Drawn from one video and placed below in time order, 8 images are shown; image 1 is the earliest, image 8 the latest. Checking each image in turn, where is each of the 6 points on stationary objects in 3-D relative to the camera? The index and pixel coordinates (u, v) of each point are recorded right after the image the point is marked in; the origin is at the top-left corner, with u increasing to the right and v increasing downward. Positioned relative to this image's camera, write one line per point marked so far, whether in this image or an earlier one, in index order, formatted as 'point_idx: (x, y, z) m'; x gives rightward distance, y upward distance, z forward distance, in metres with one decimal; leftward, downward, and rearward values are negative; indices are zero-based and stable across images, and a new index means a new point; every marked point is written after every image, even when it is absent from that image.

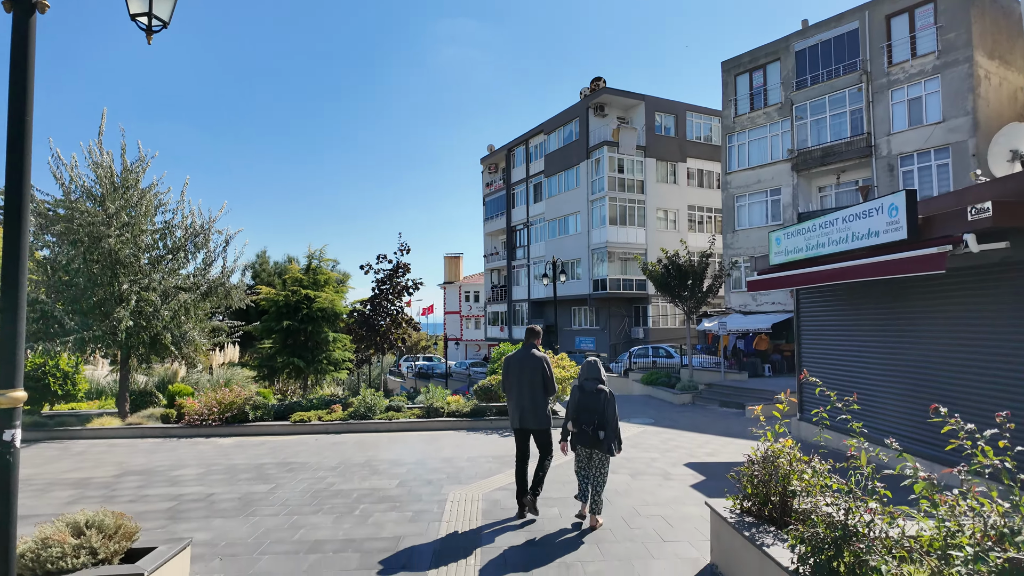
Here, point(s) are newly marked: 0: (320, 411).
0: (-4.3, -2.8, +13.3) m
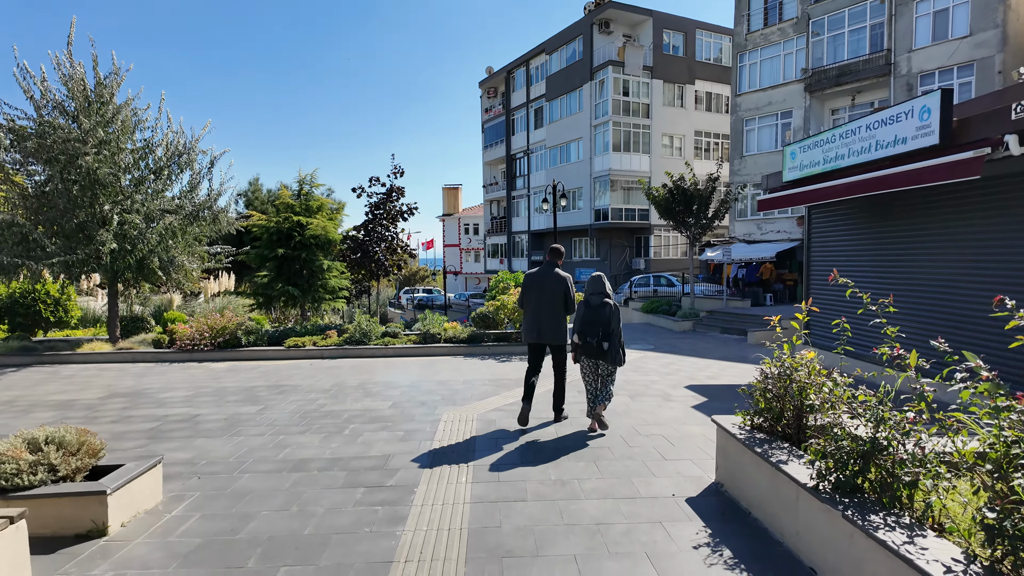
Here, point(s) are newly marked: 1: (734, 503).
0: (-4.4, -1.1, +13.0) m
1: (+1.5, -1.5, +4.1) m
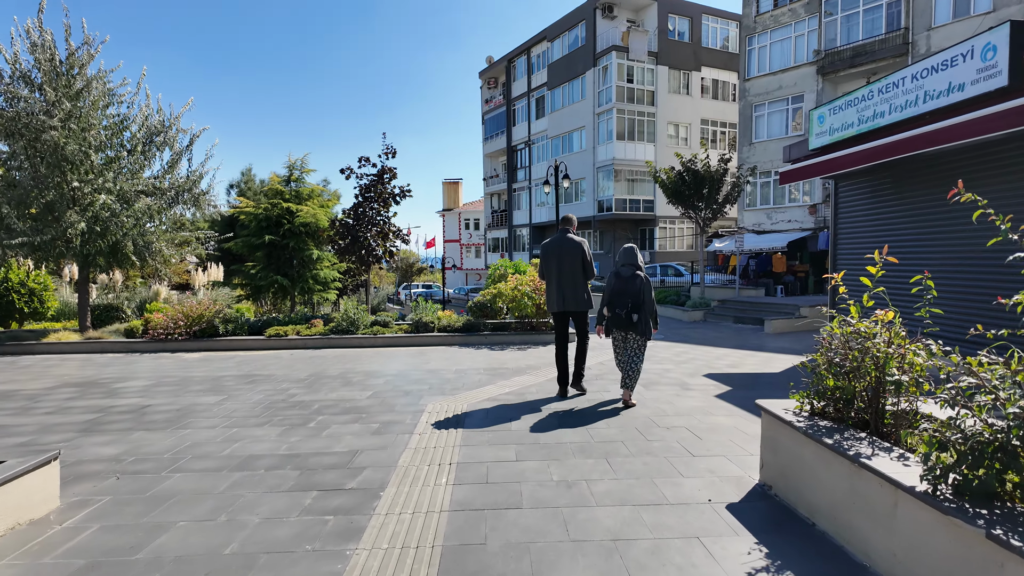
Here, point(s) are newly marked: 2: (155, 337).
0: (-4.4, -0.8, +12.1) m
1: (+1.5, -1.2, +3.2) m
2: (-7.0, -1.0, +11.5) m
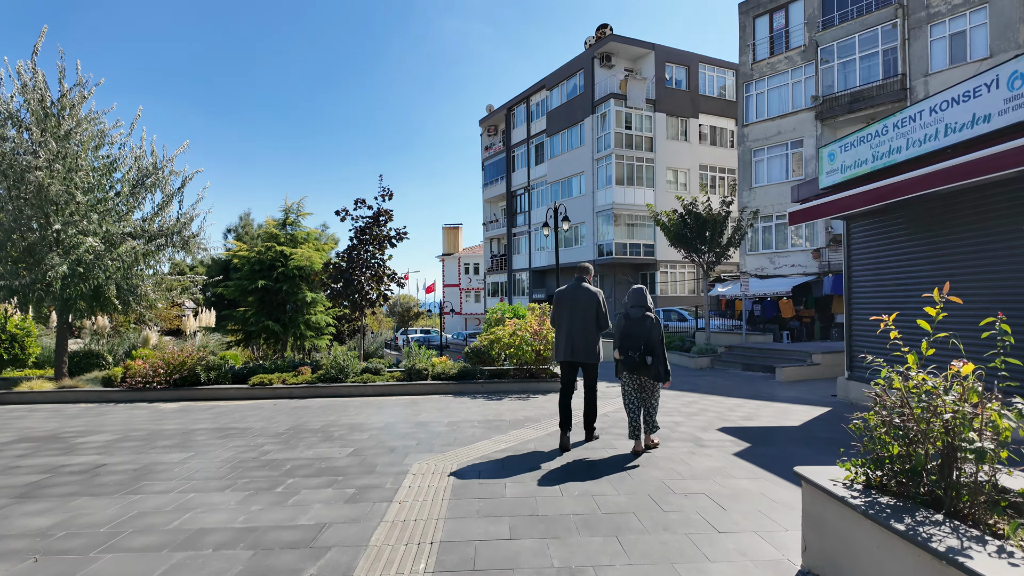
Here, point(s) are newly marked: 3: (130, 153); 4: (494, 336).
0: (-4.5, -1.7, +11.5) m
1: (+1.5, -1.4, +2.6) m
2: (-7.1, -1.8, +10.9) m
3: (-8.5, +3.0, +13.1) m
4: (-0.4, -0.9, +11.7) m
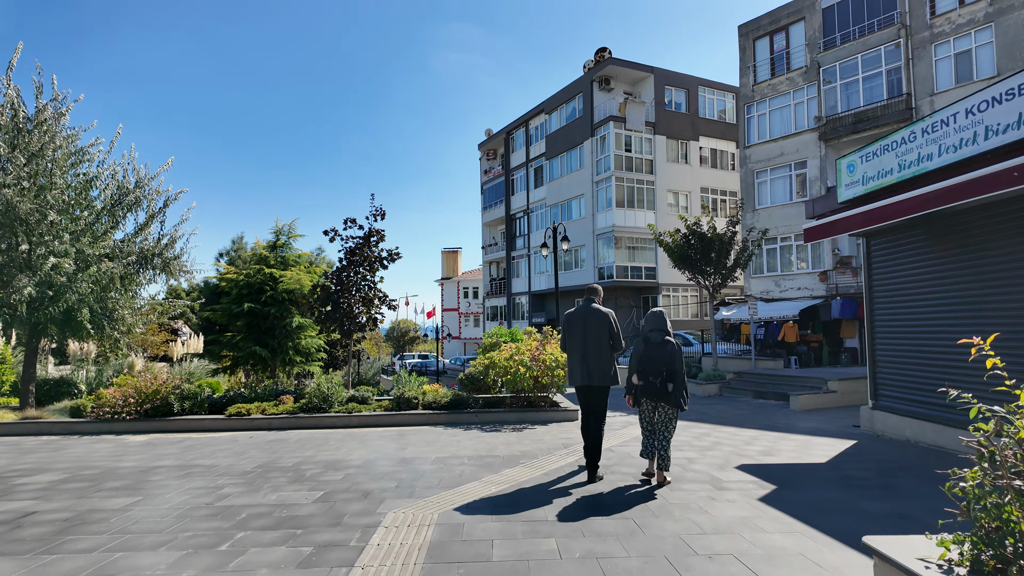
0: (-4.5, -2.1, +10.8) m
1: (+1.4, -1.4, +1.8) m
2: (-7.1, -2.2, +10.2) m
3: (-8.6, +2.5, +12.5) m
4: (-0.4, -1.4, +10.9) m
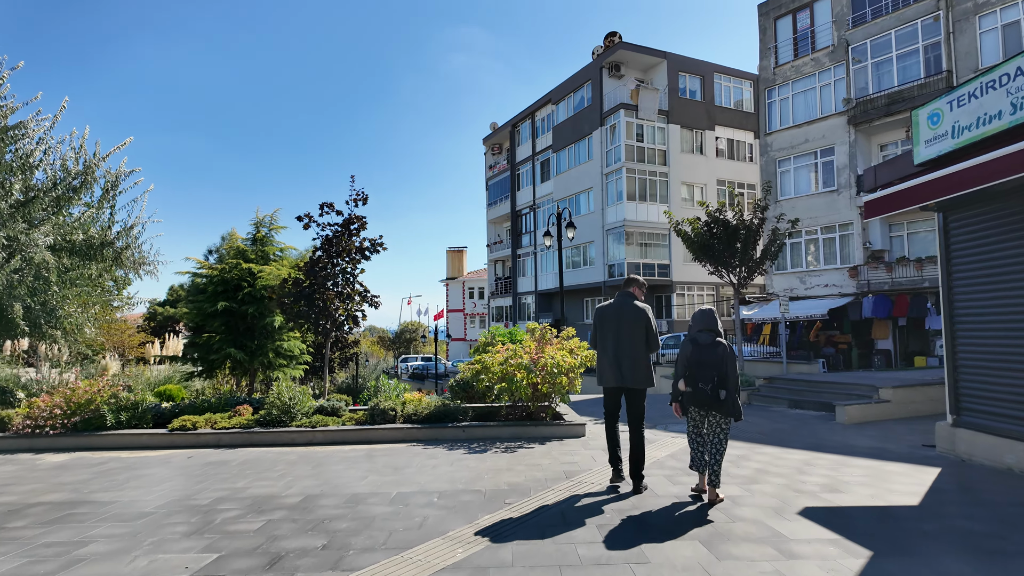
0: (-4.6, -2.0, +9.2) m
1: (+1.2, -1.3, +0.2) m
2: (-7.2, -2.1, +8.7) m
3: (-8.6, +2.6, +11.0) m
4: (-0.5, -1.2, +9.3) m
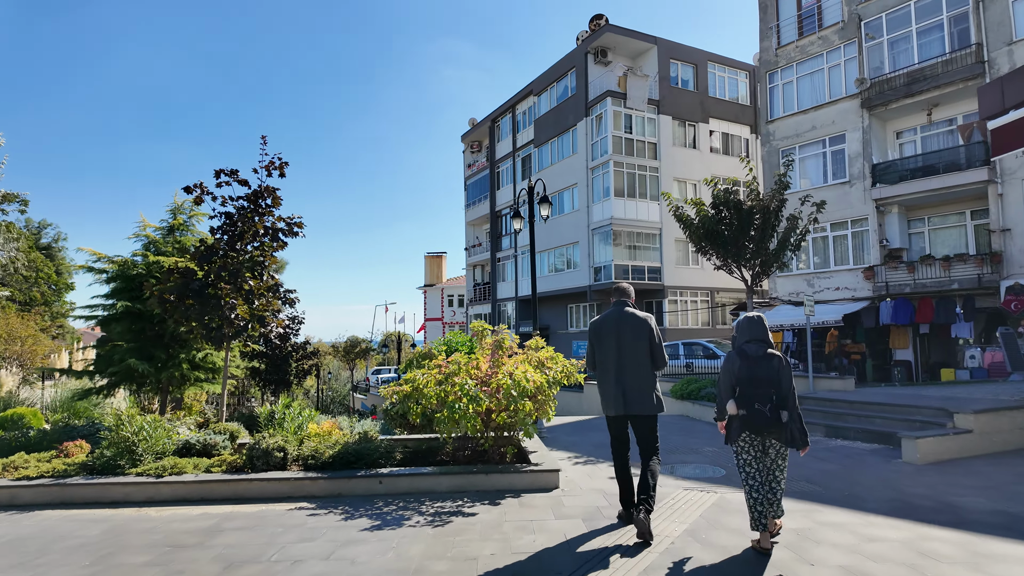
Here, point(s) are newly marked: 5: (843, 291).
0: (-5.2, -1.8, +6.4) m
1: (+0.8, -1.0, -2.4) m
2: (-7.8, -1.9, +5.8) m
3: (-9.3, +2.7, +8.3) m
4: (-1.1, -1.1, +6.7) m
5: (+10.9, -0.1, +19.3) m
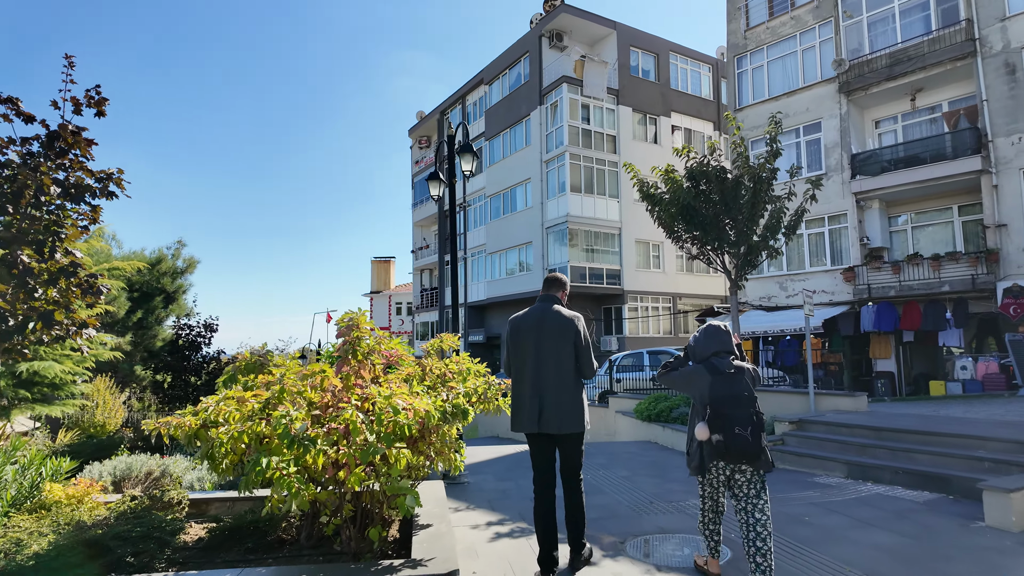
0: (-6.0, -1.6, +3.5) m
1: (+0.5, -0.6, -5.0) m
2: (-8.6, -1.7, +2.7) m
3: (-10.2, +3.0, +5.1) m
4: (-1.9, -0.9, +4.0) m
5: (+9.1, -0.2, +17.4) m
